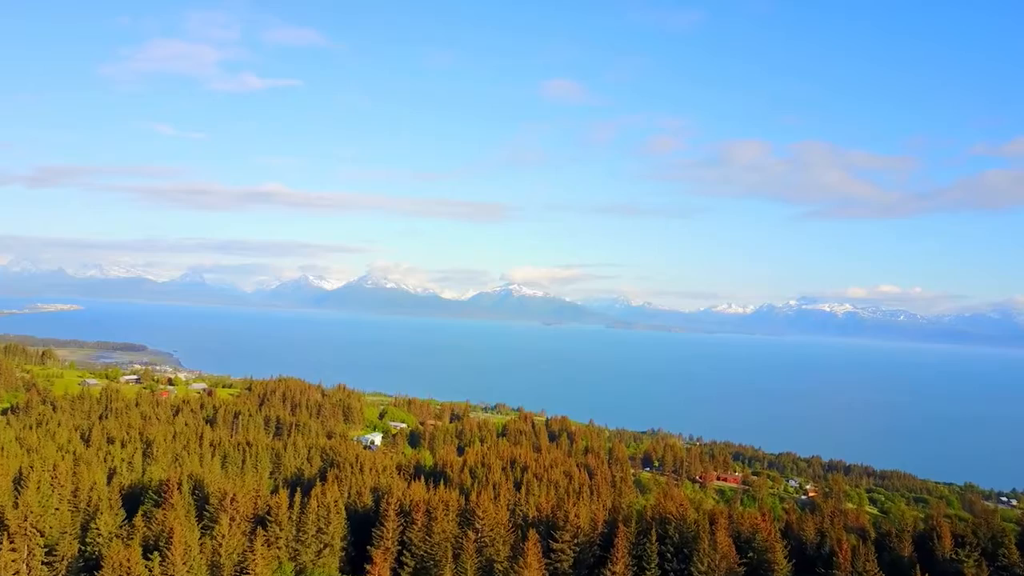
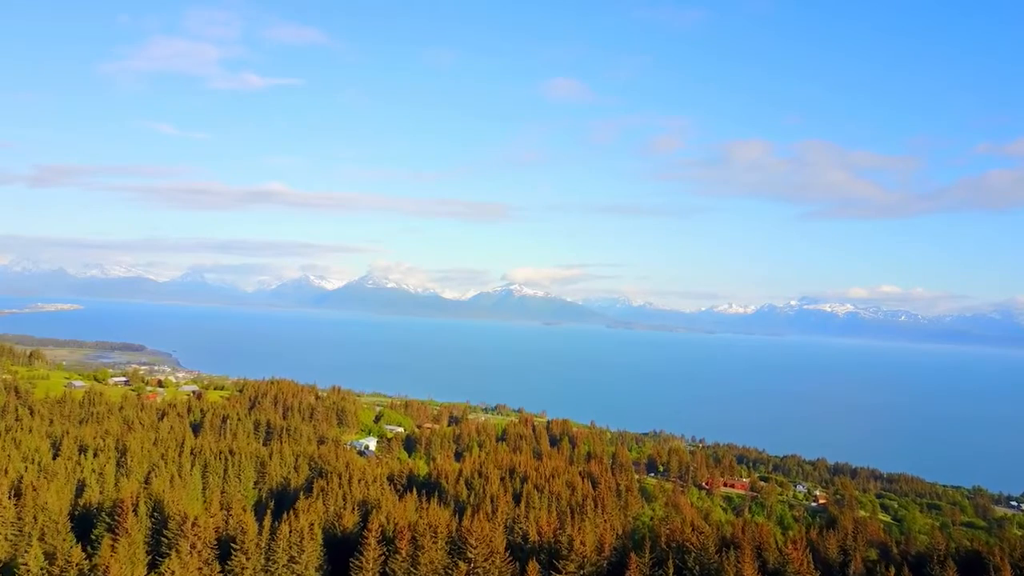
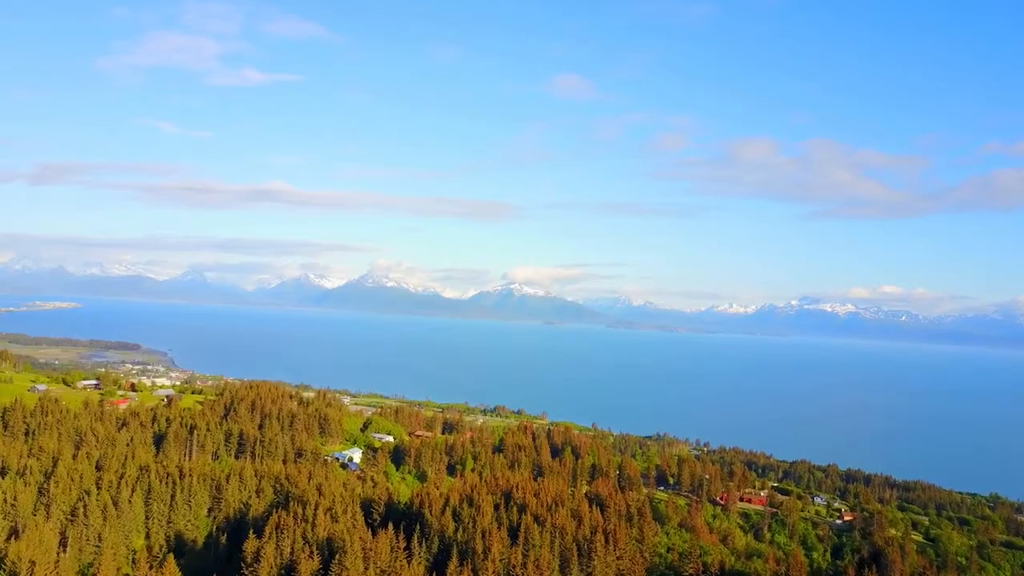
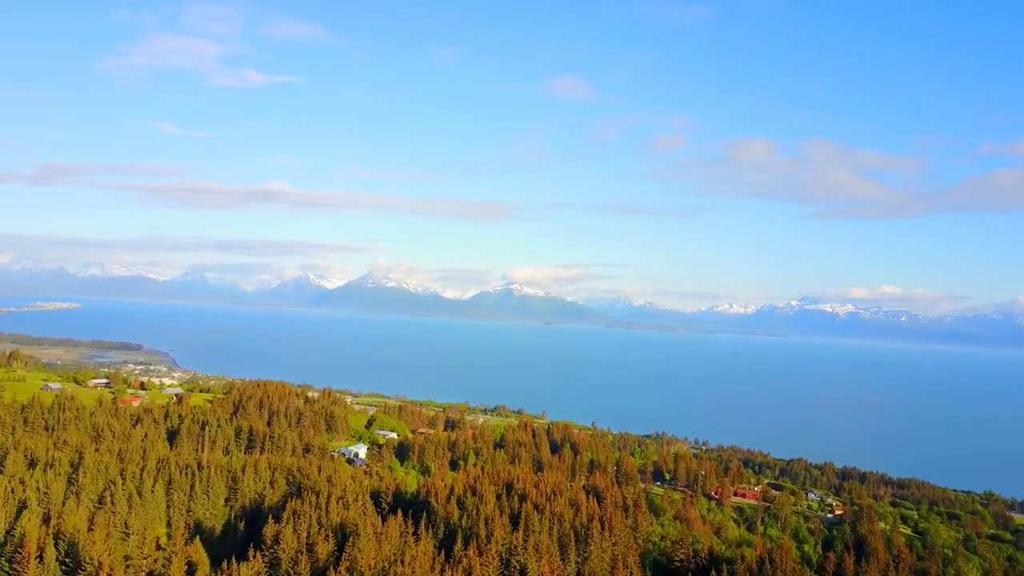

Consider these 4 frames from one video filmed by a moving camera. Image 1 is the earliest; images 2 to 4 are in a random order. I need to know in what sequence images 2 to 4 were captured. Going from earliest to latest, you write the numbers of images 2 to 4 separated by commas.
2, 4, 3
